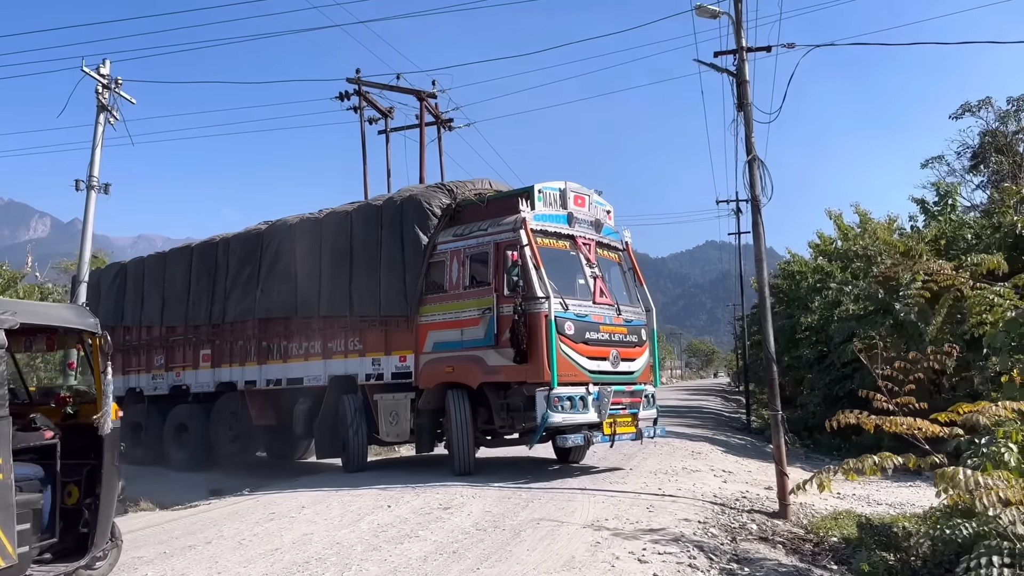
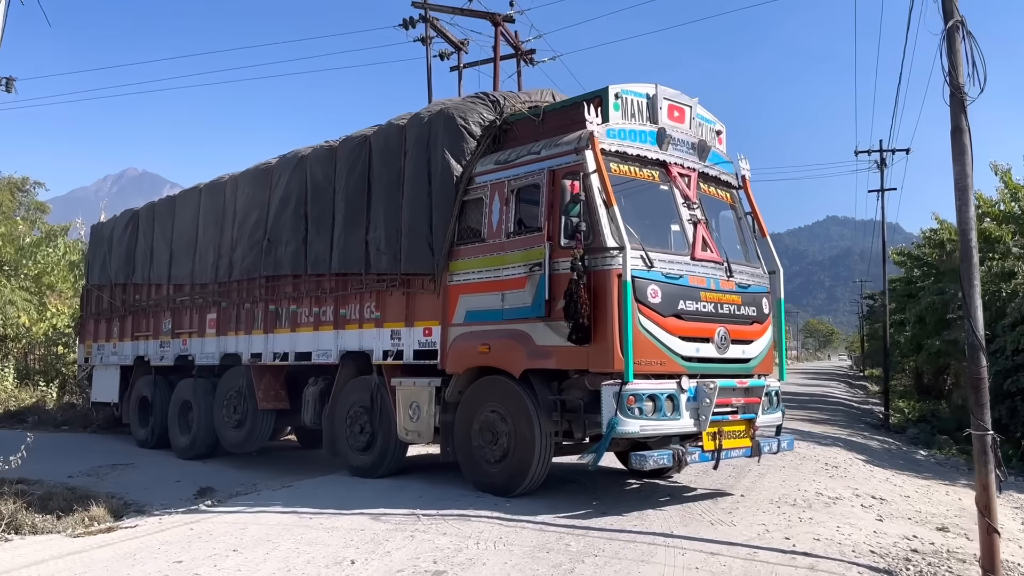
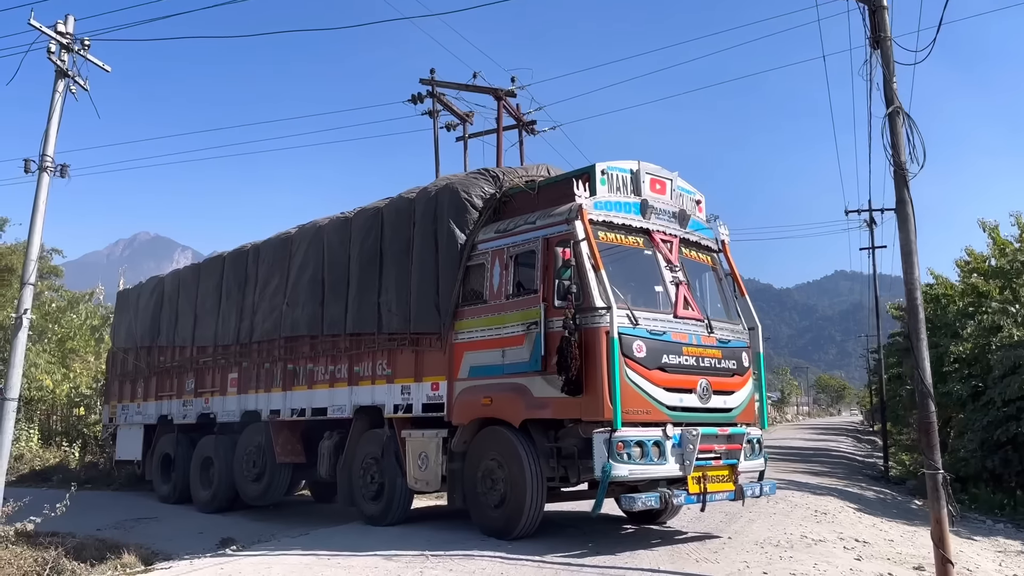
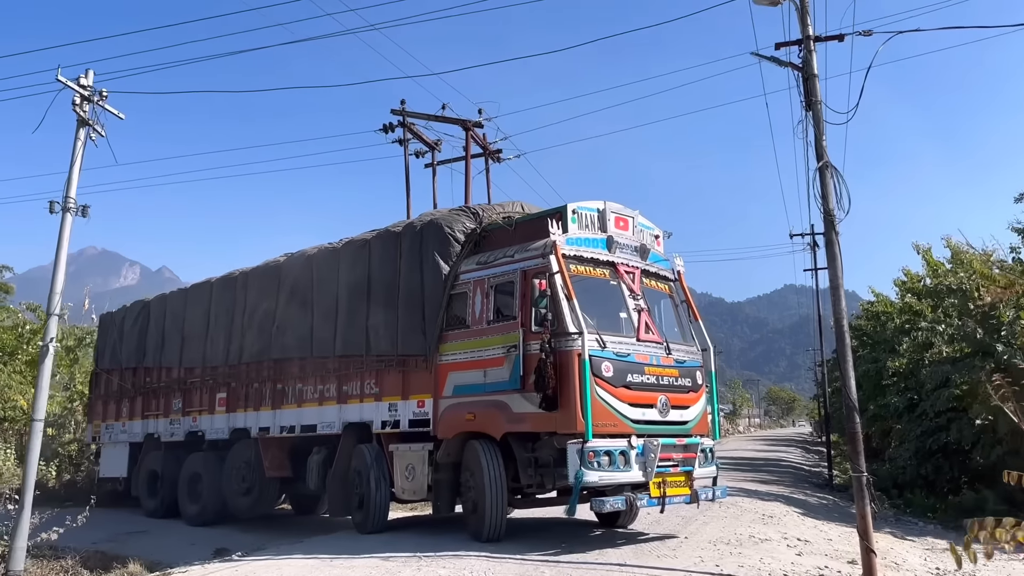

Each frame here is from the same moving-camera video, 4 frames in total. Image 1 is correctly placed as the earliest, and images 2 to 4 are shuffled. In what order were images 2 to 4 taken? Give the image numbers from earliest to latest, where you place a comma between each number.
4, 3, 2
